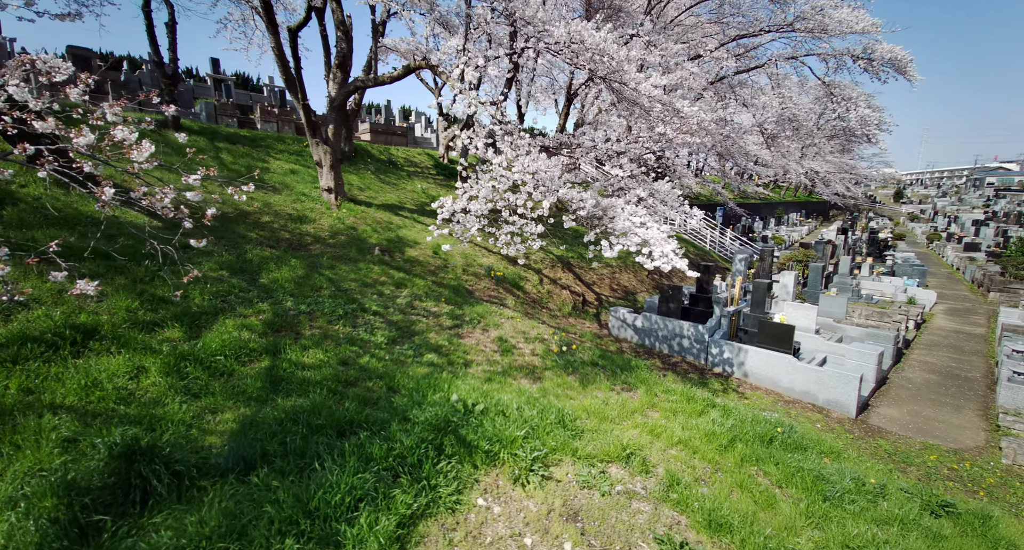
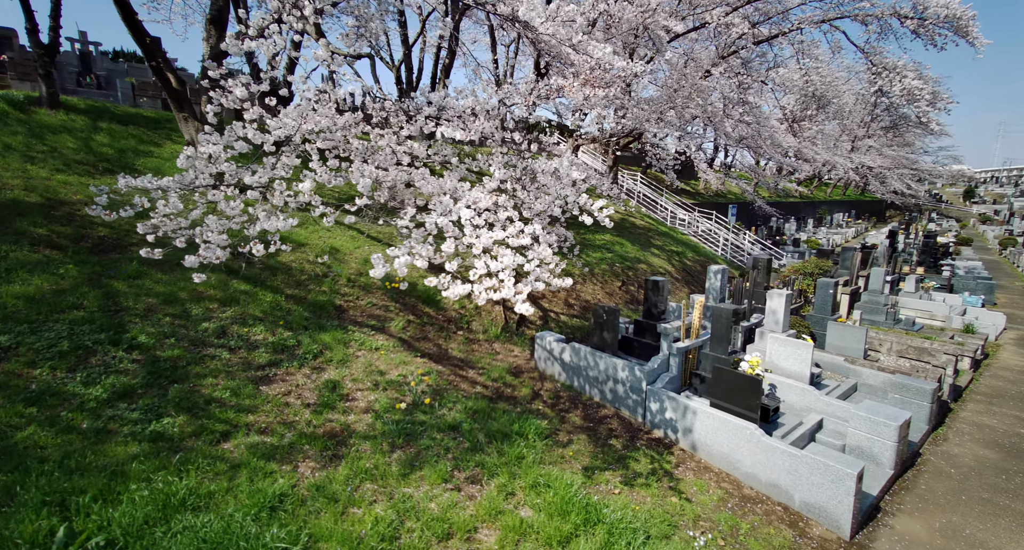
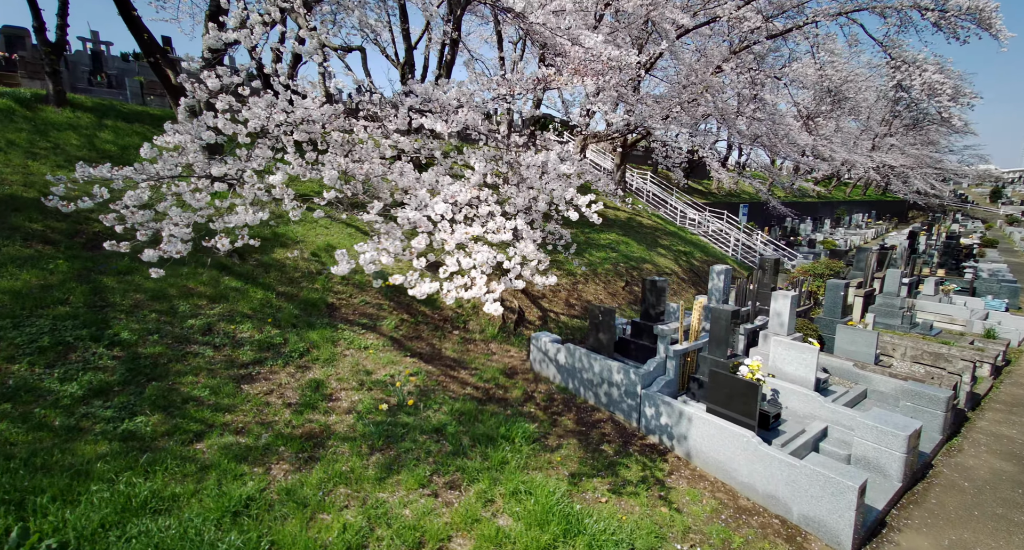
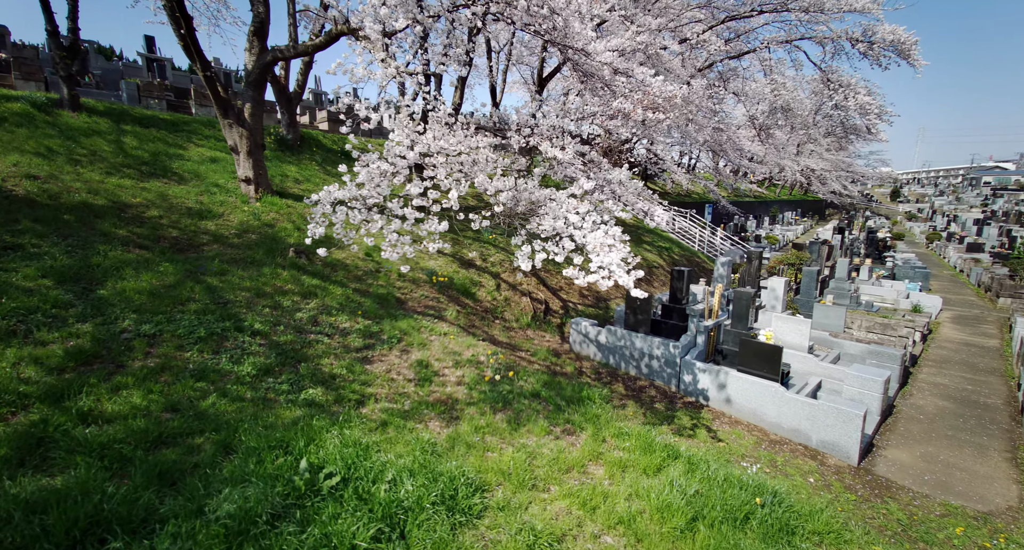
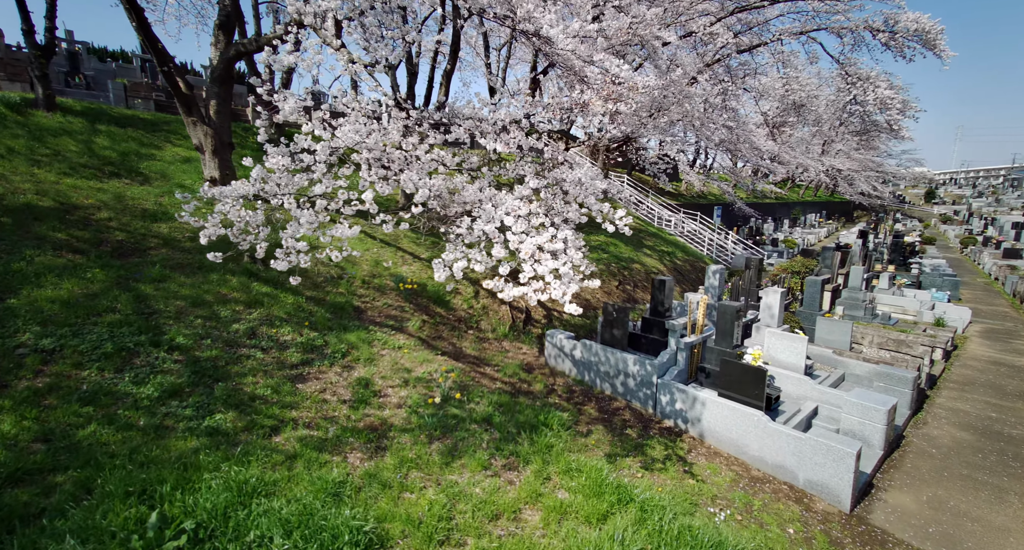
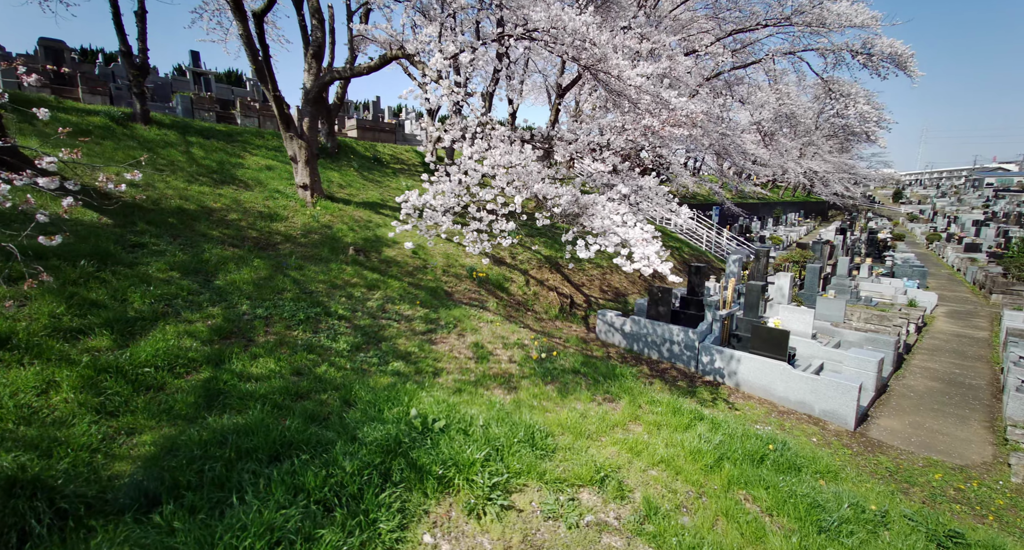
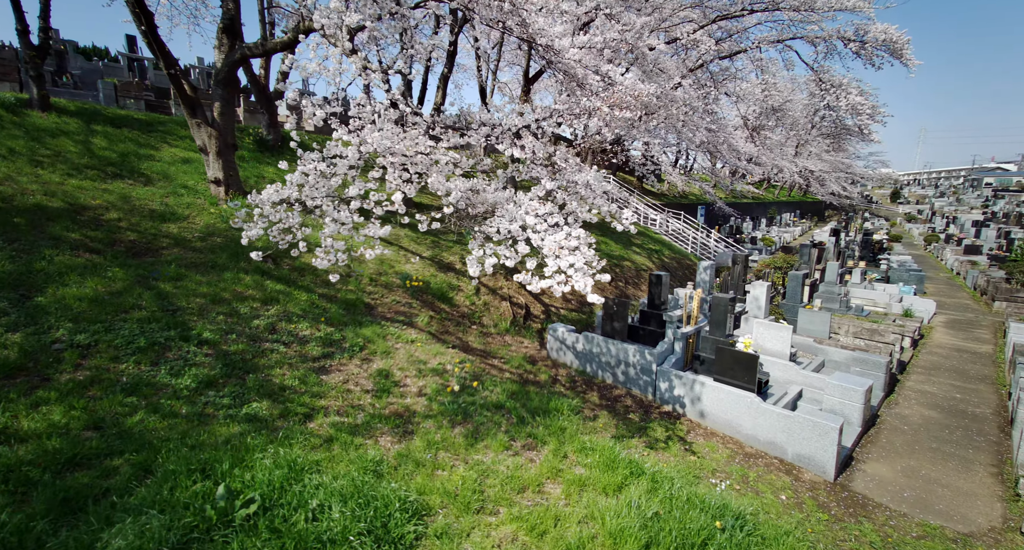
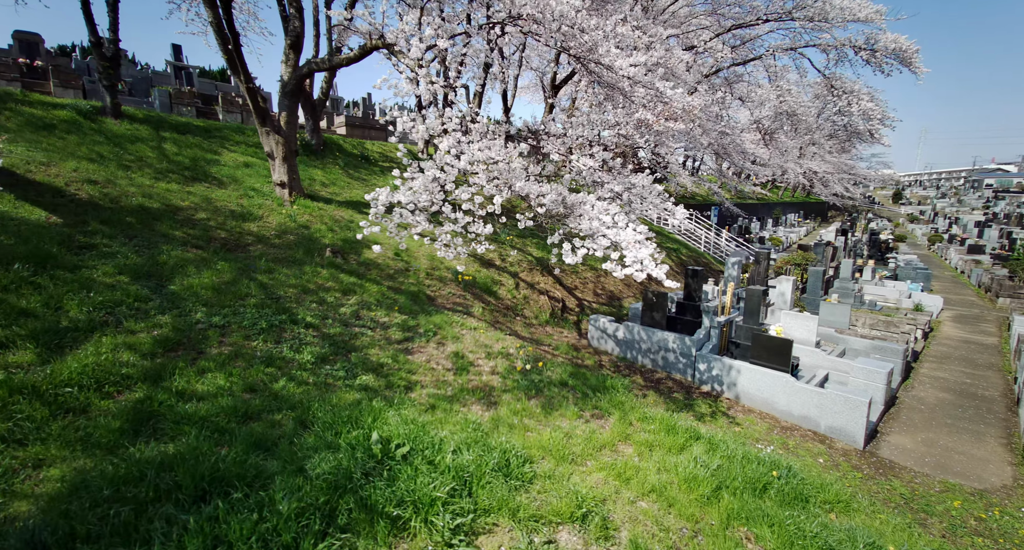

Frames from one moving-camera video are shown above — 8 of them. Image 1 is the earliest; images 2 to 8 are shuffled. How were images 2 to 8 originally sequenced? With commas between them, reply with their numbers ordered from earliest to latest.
6, 8, 4, 7, 5, 2, 3
